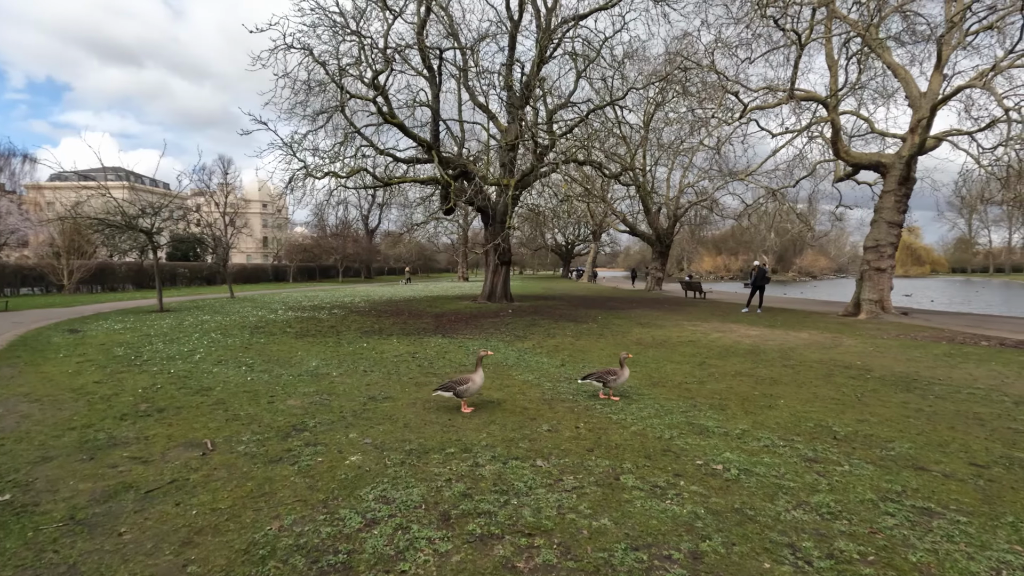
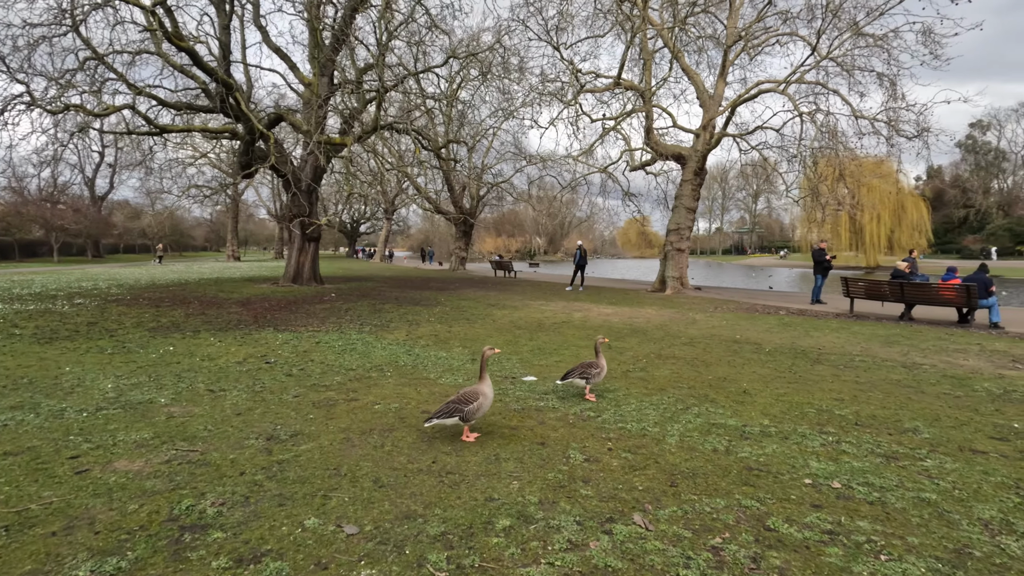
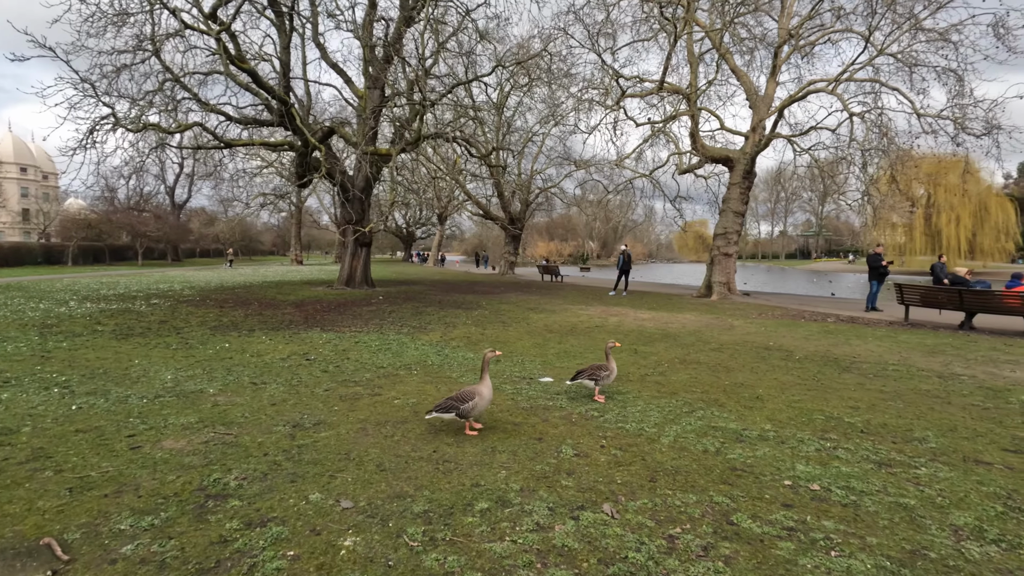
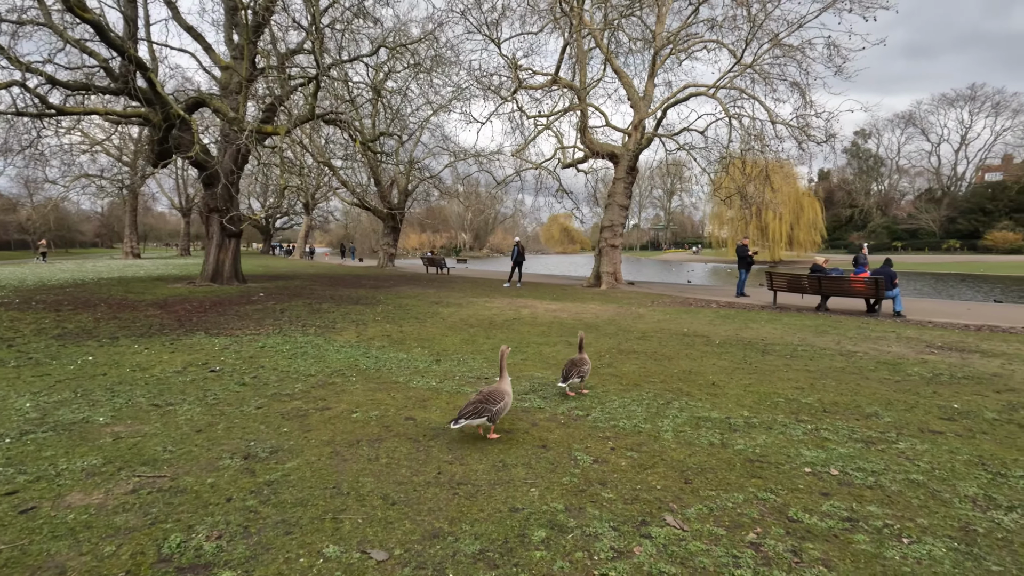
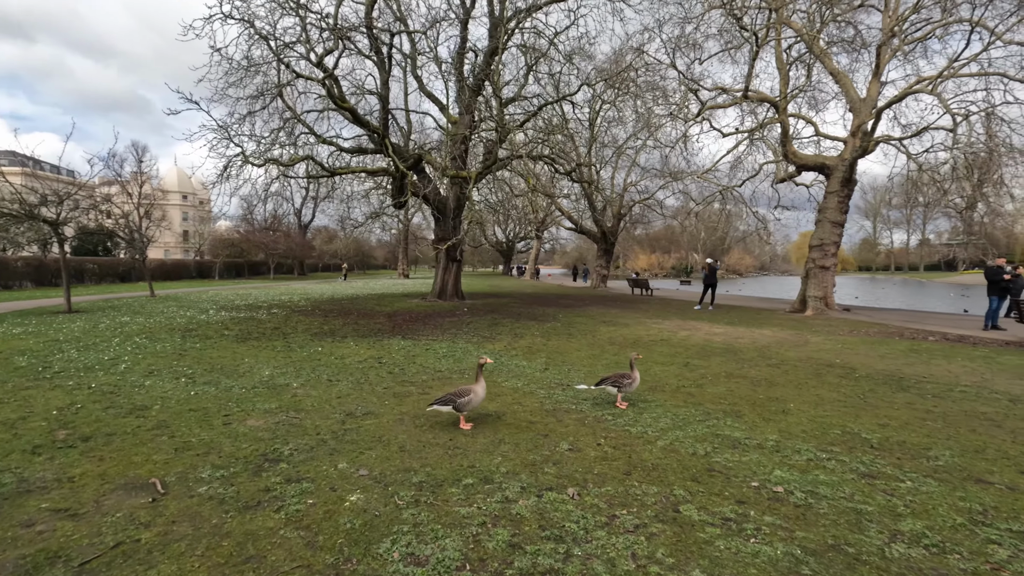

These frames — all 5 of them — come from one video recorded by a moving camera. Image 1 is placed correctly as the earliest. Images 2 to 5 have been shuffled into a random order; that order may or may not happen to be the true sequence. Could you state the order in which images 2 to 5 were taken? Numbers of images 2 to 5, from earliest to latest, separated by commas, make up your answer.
5, 3, 2, 4
